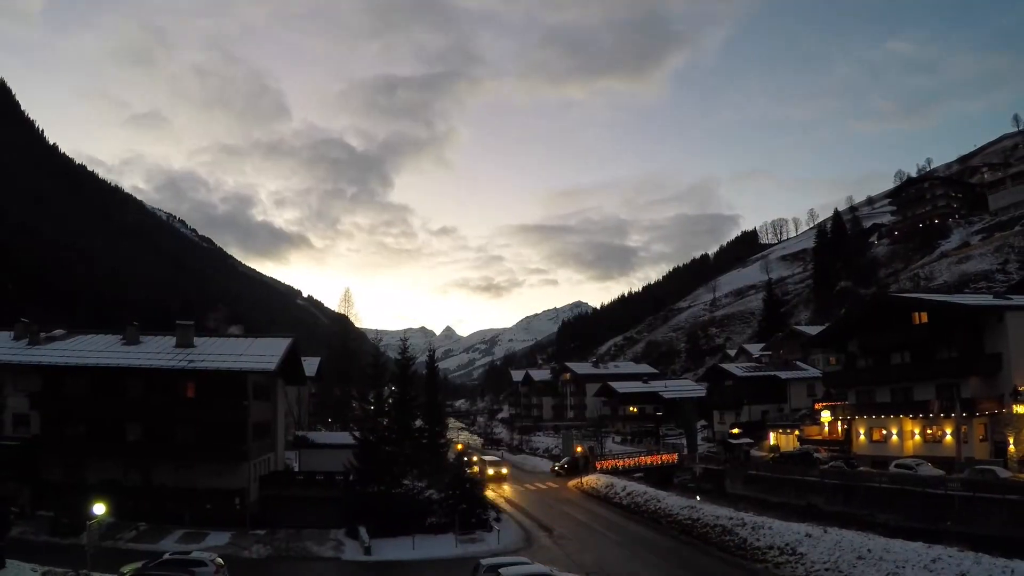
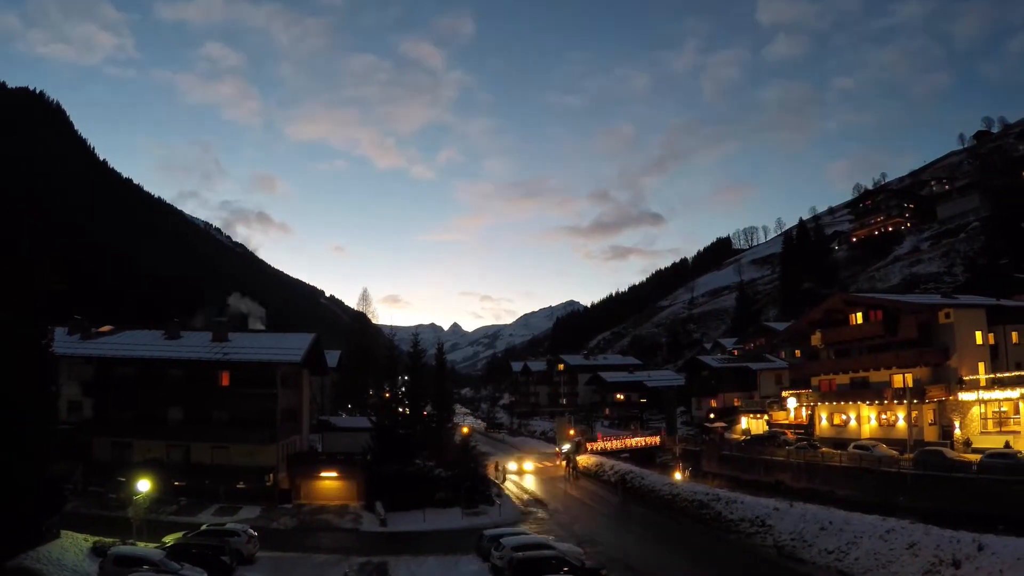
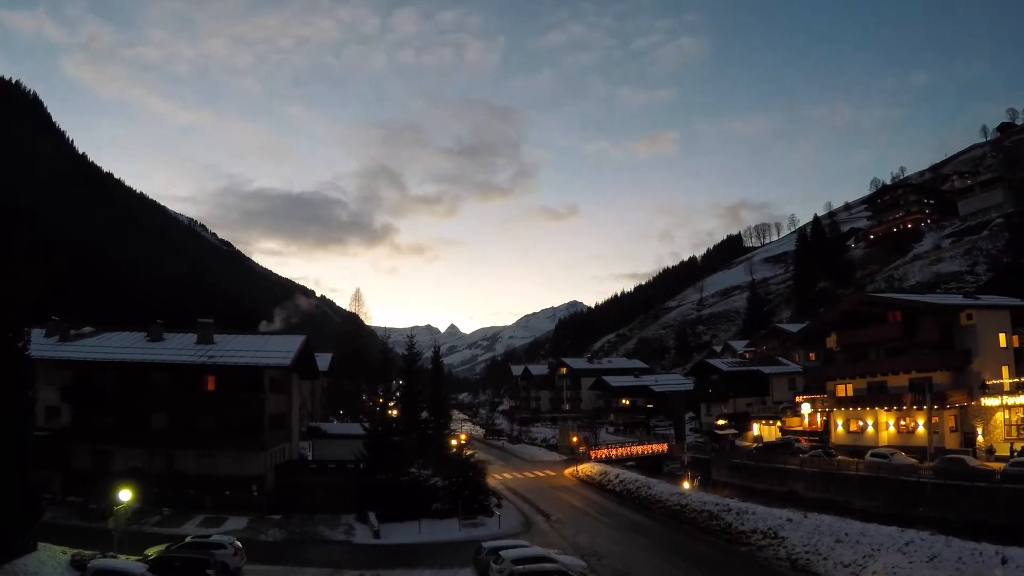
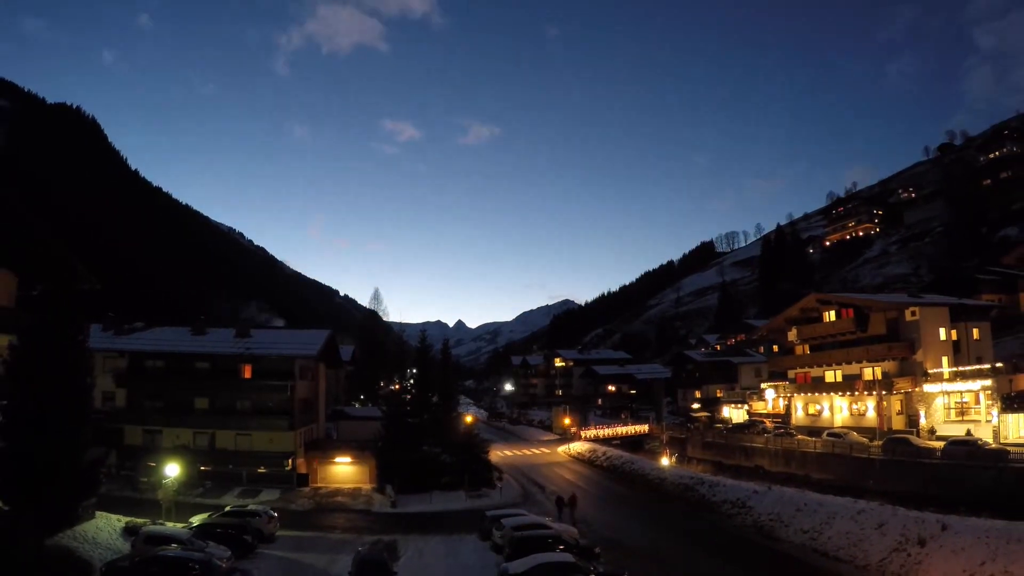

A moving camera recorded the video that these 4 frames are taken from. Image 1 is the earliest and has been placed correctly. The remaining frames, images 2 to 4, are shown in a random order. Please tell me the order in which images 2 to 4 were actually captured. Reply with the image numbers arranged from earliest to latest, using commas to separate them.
3, 2, 4
